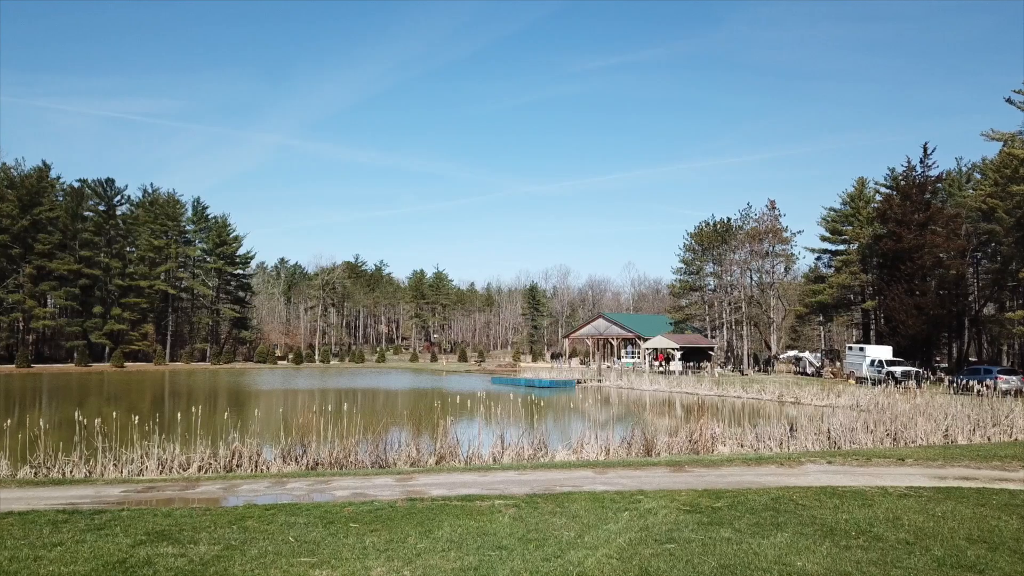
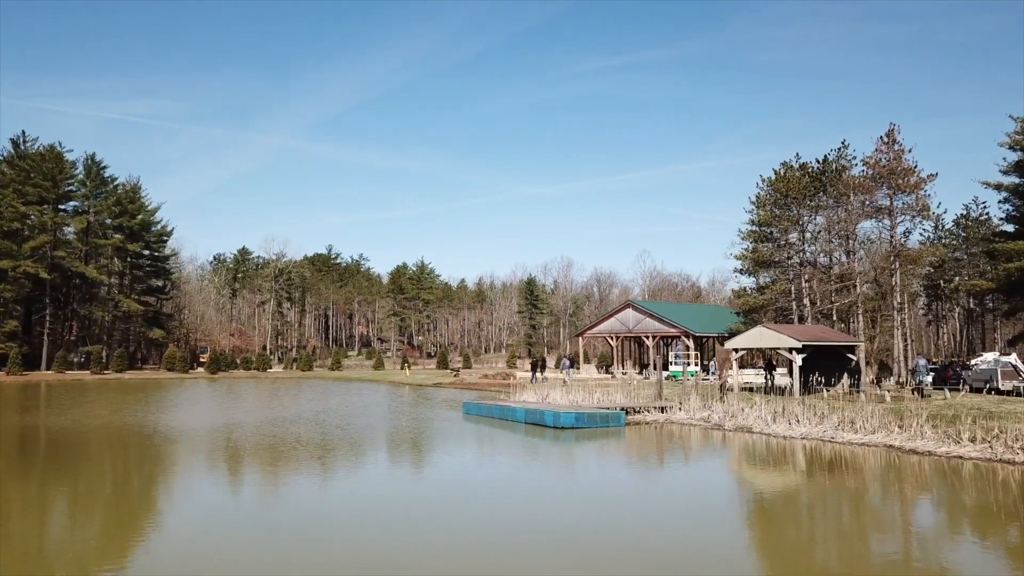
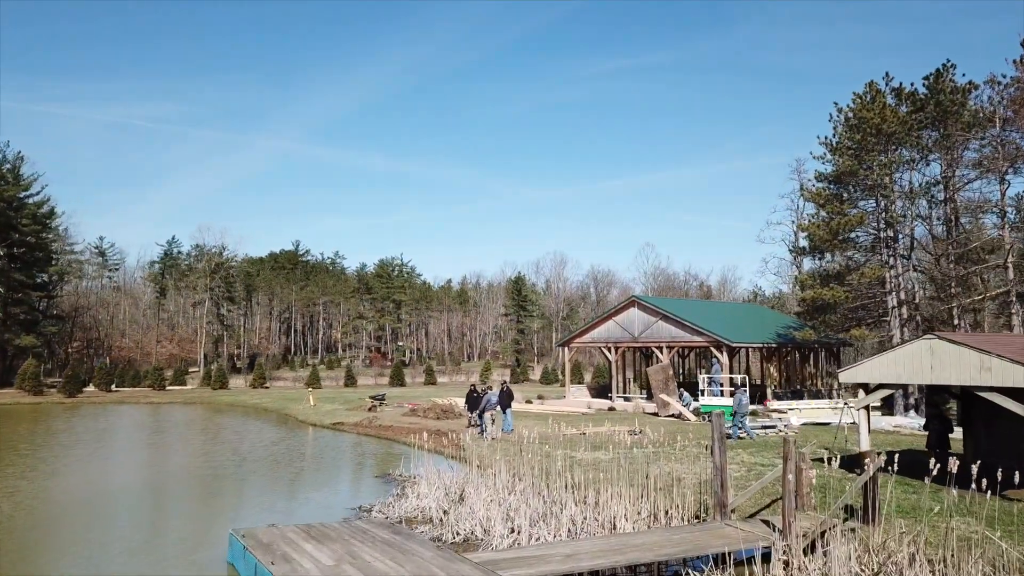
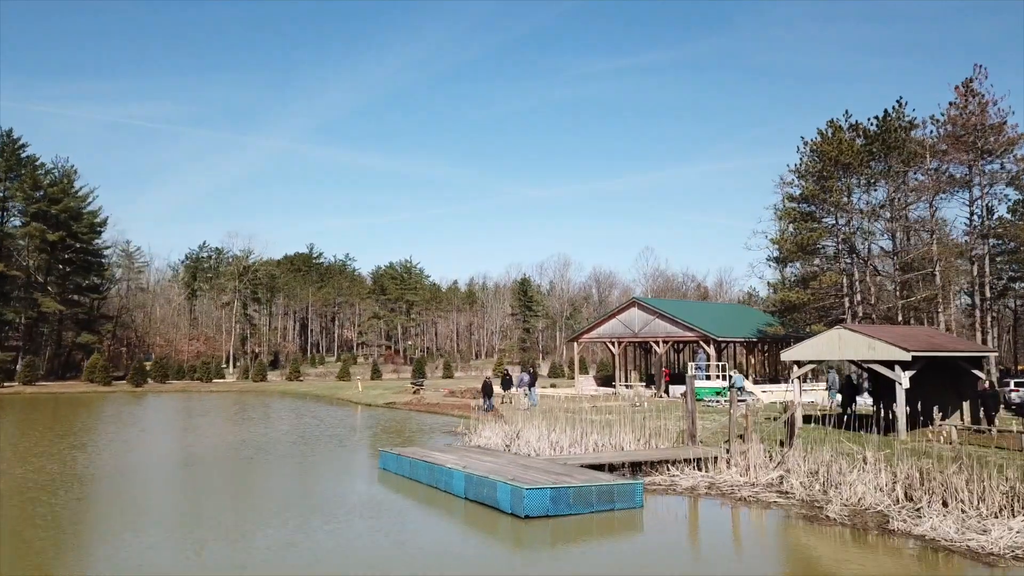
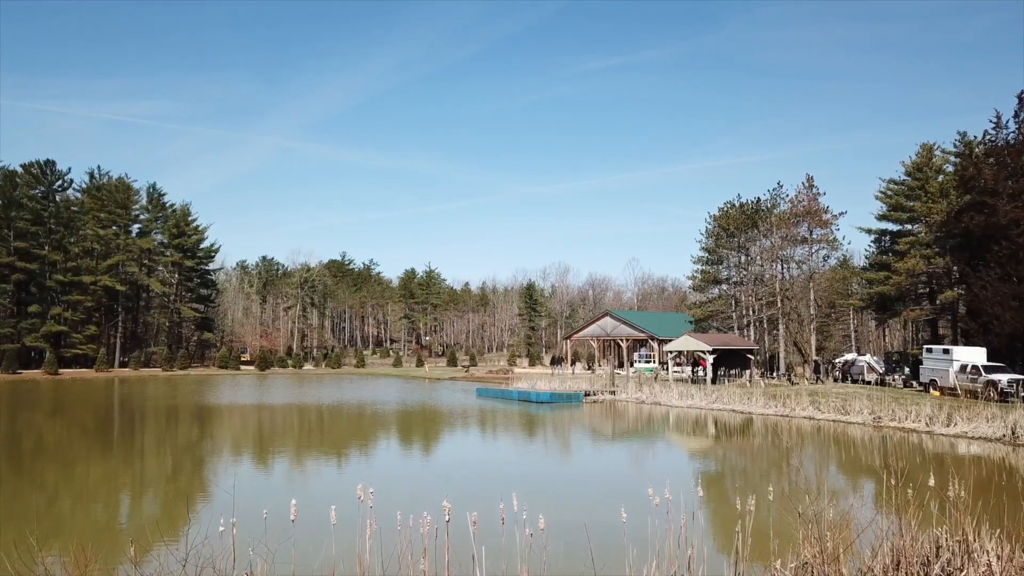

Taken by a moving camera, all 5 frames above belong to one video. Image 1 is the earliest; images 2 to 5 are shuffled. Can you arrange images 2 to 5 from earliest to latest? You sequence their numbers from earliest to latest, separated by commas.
5, 2, 4, 3
